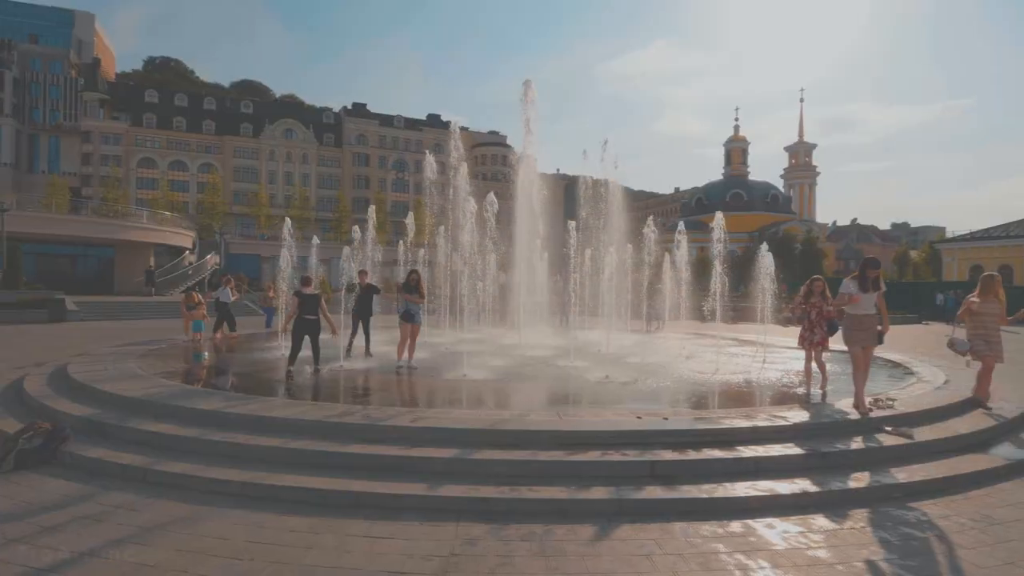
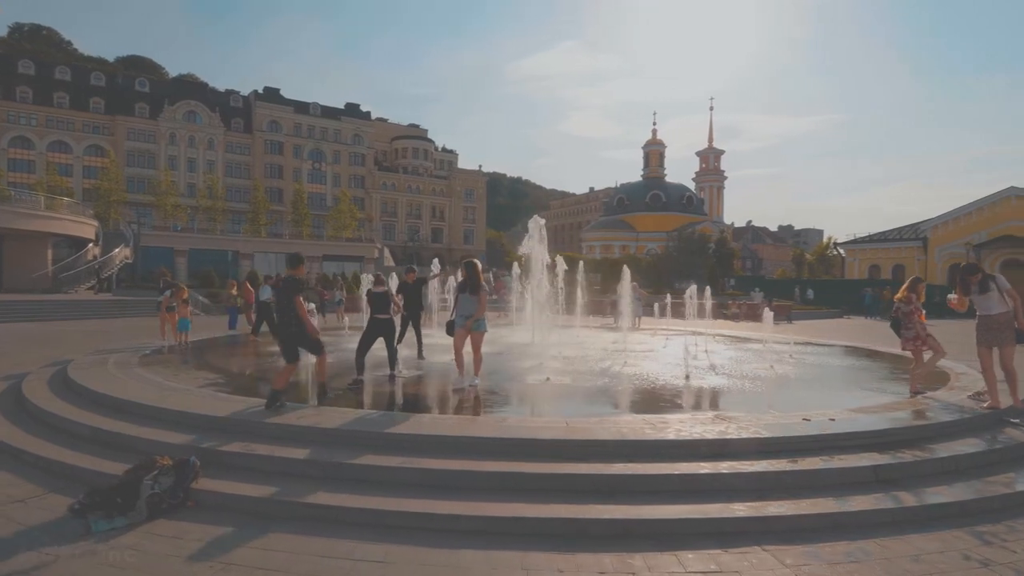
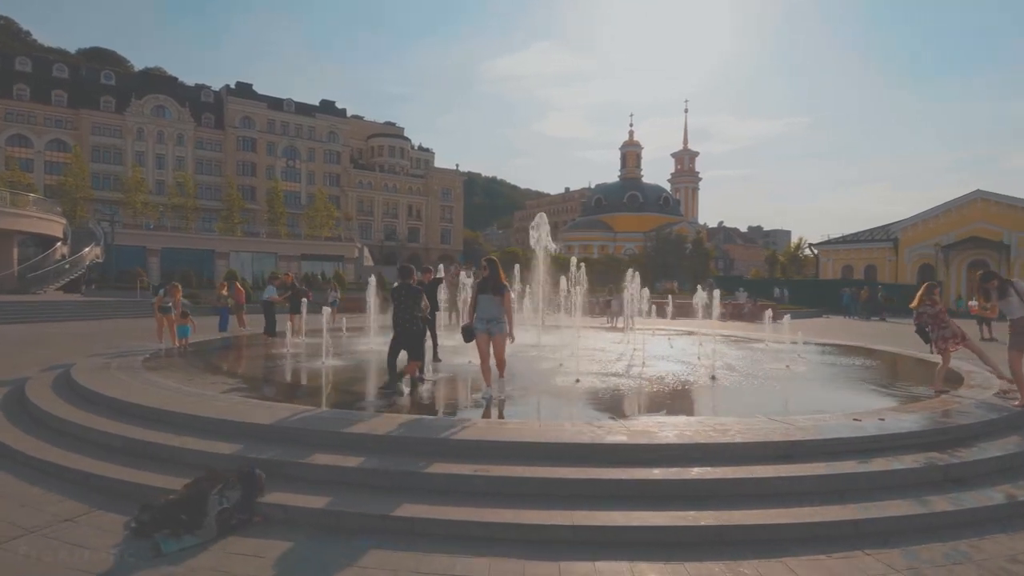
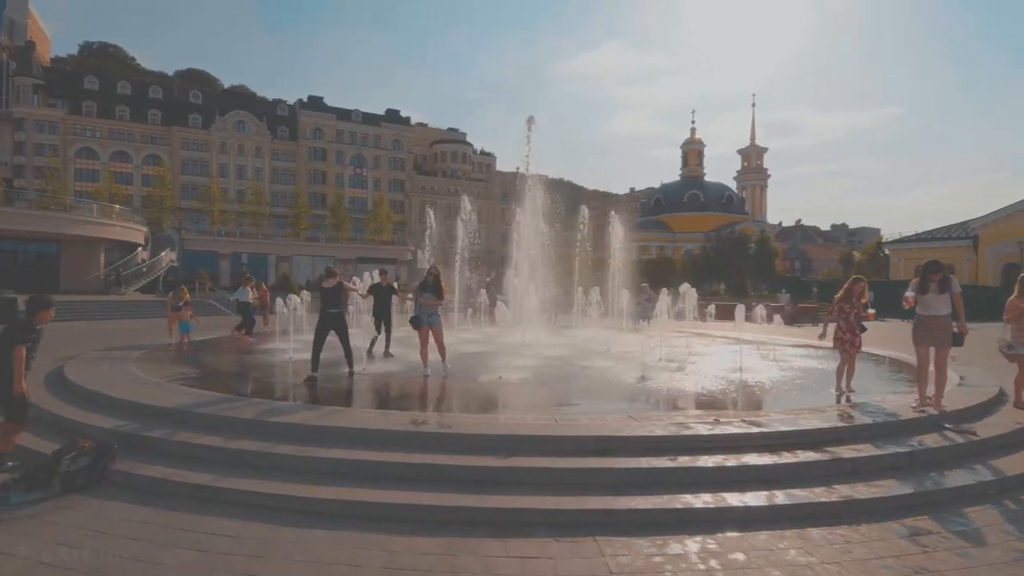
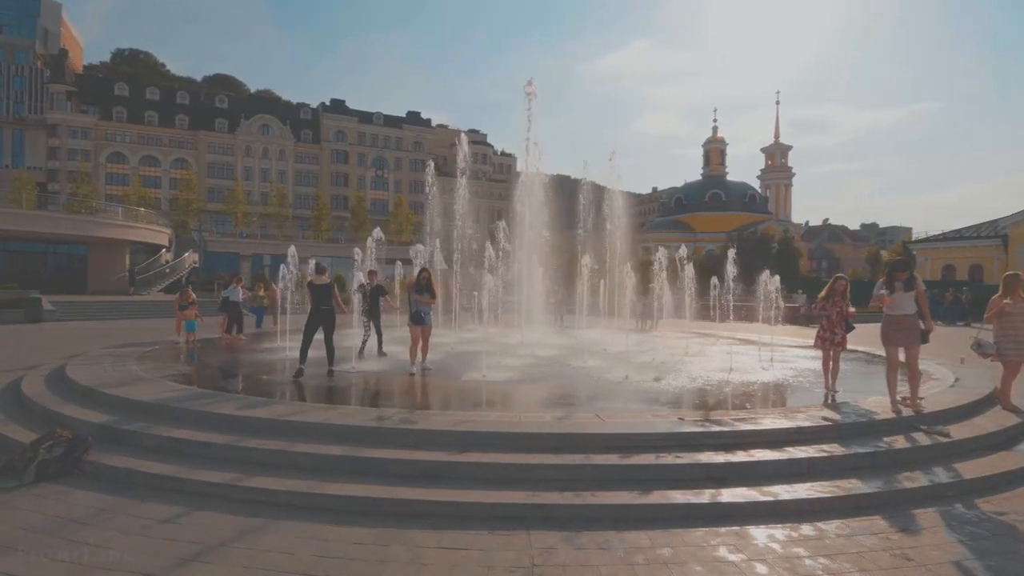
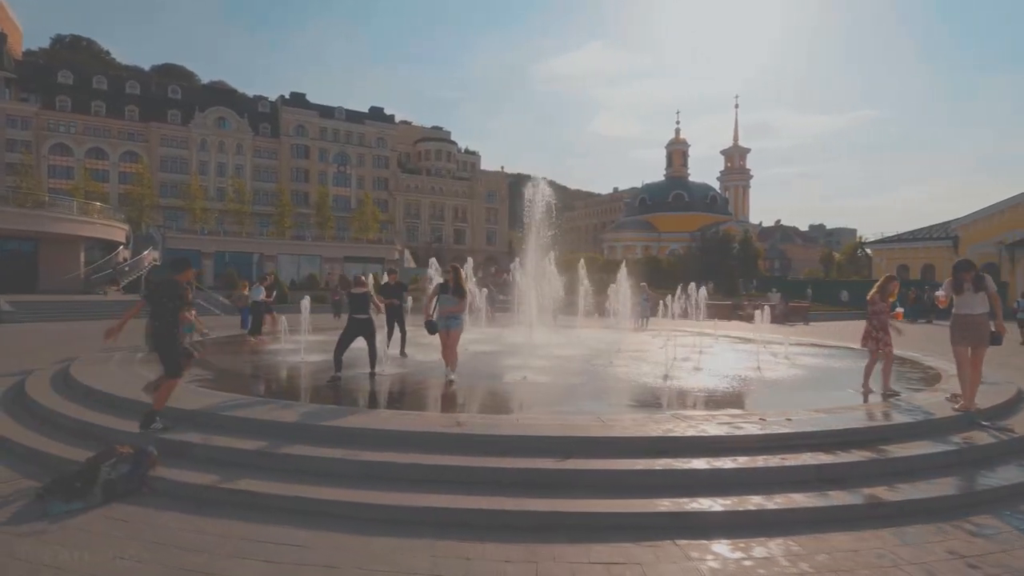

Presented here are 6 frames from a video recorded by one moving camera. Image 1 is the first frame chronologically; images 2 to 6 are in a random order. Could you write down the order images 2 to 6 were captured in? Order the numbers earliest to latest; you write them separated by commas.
5, 4, 6, 2, 3
